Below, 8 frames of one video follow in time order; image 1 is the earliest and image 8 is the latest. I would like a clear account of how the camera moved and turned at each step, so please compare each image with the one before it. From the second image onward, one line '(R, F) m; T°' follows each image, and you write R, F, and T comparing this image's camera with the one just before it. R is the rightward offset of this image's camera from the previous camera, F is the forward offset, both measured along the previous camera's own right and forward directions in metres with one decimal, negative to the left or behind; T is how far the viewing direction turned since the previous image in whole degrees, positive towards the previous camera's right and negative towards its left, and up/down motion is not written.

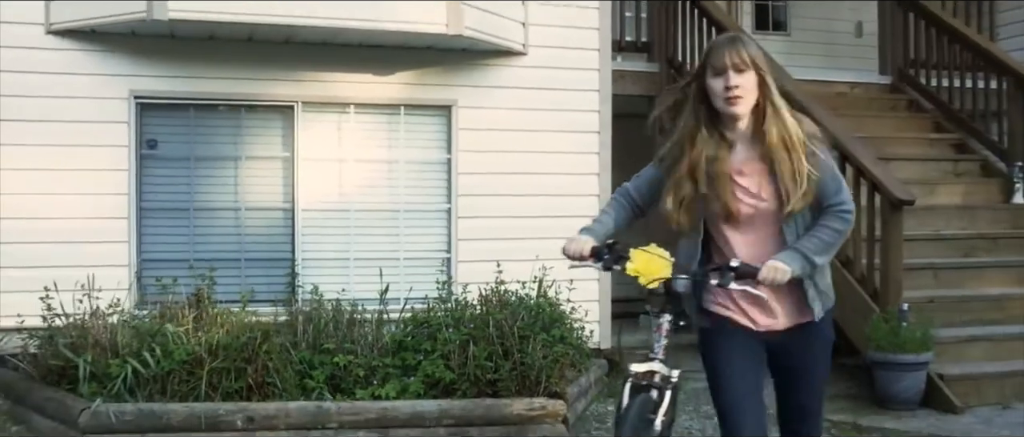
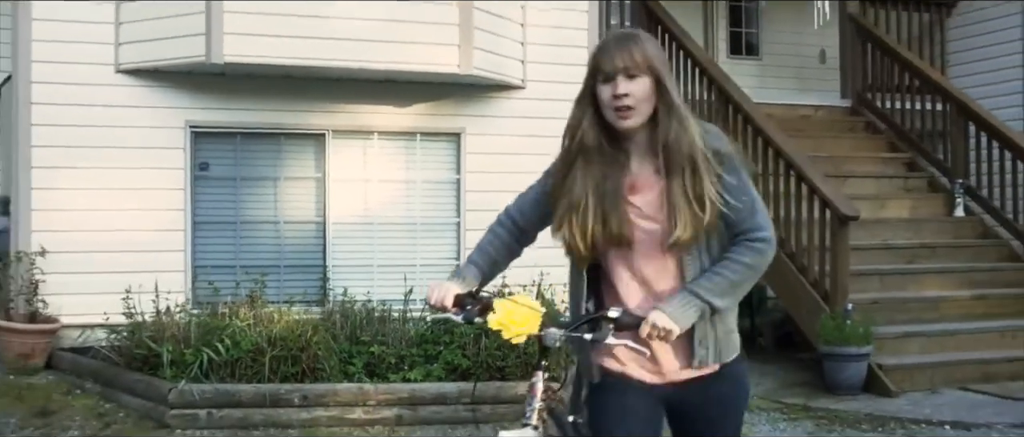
(-0.1, -0.9) m; +1°
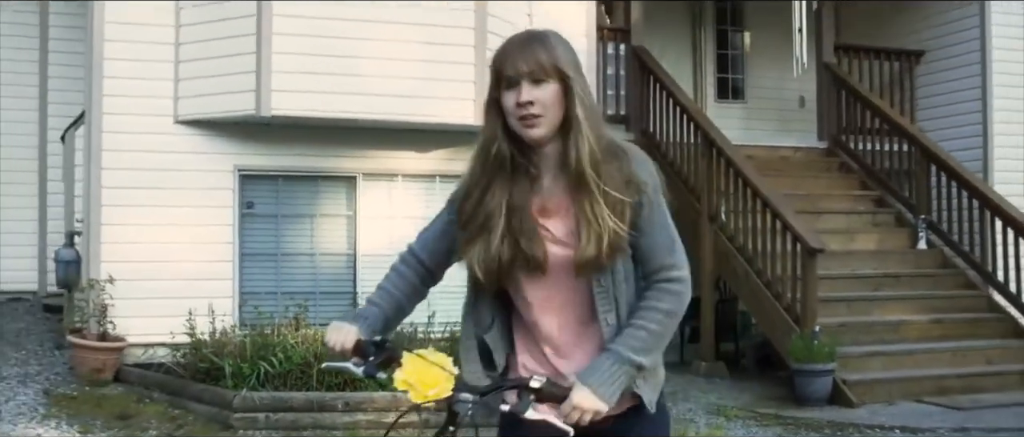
(-0.1, -0.9) m; 0°
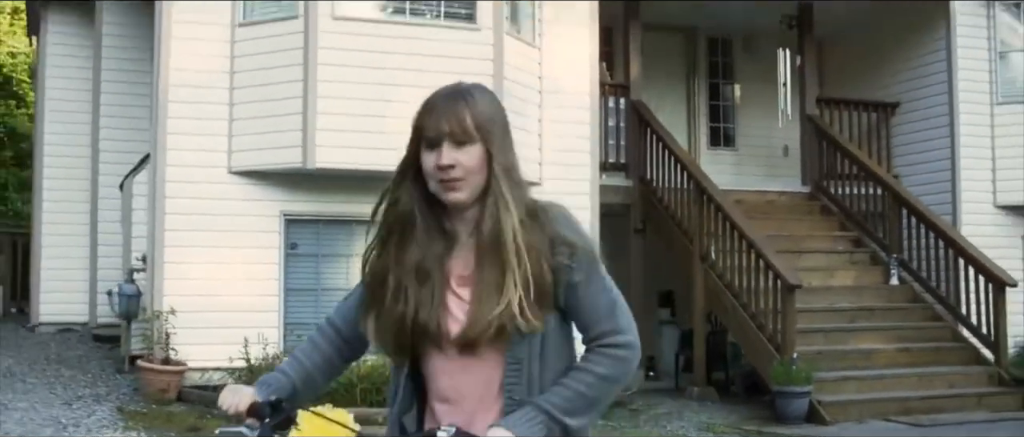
(-0.1, -1.0) m; 0°
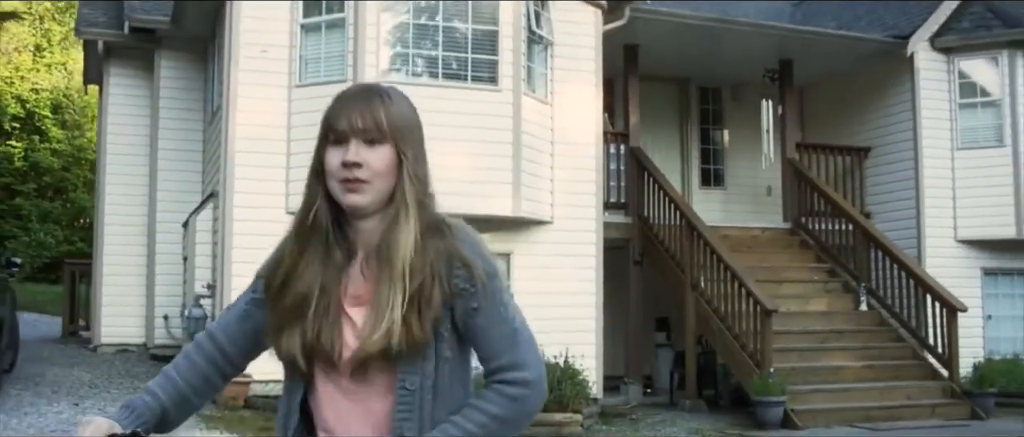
(-0.1, -1.4) m; 0°
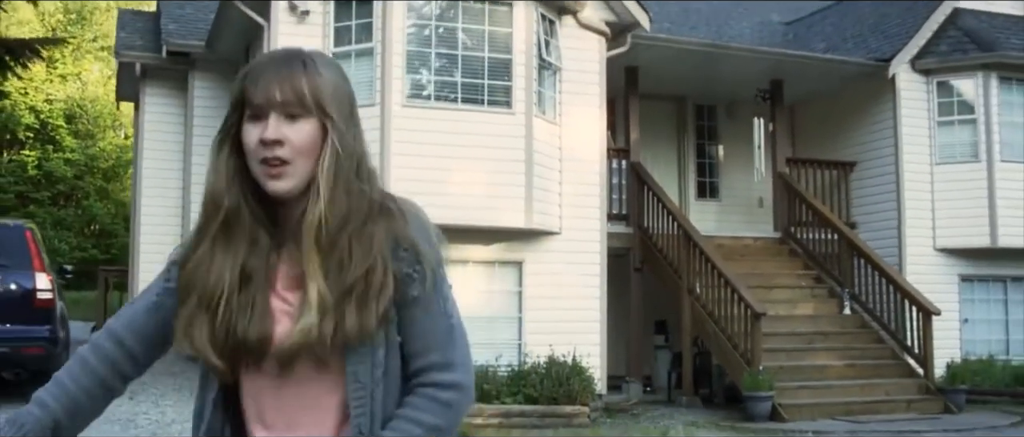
(-0.1, -0.9) m; 0°
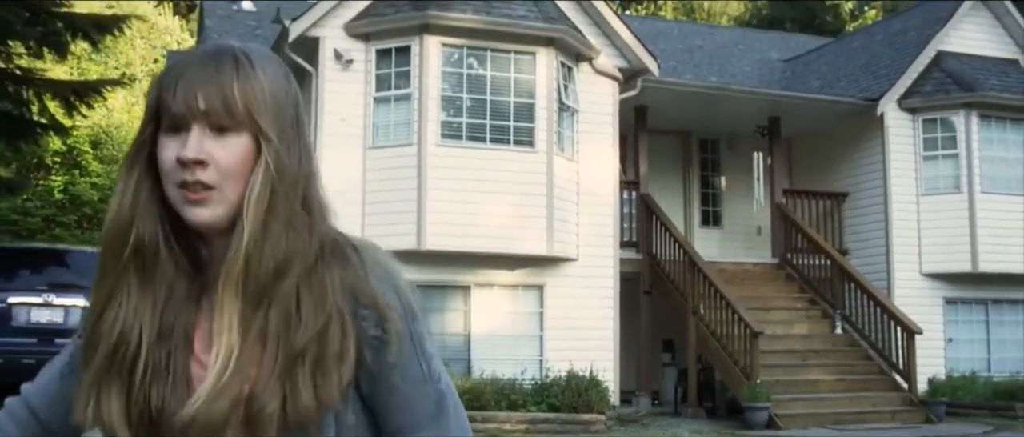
(-0.2, -1.2) m; 0°
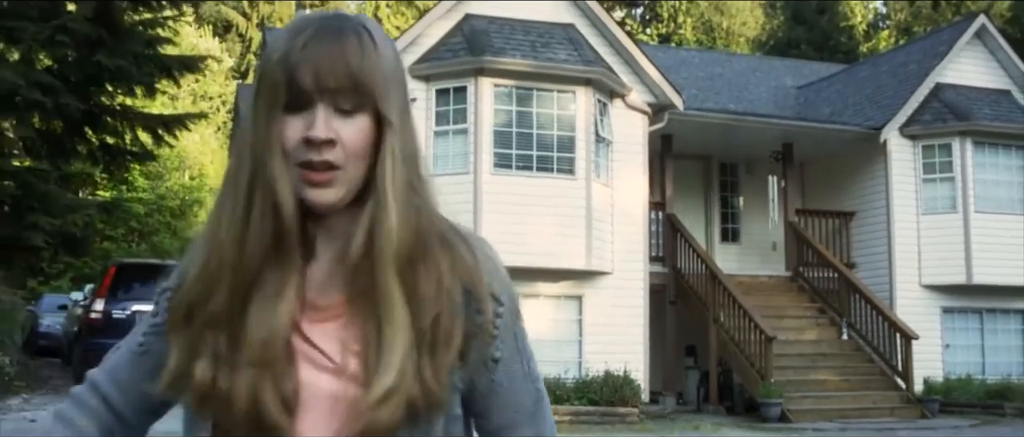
(-0.3, -1.6) m; -1°
